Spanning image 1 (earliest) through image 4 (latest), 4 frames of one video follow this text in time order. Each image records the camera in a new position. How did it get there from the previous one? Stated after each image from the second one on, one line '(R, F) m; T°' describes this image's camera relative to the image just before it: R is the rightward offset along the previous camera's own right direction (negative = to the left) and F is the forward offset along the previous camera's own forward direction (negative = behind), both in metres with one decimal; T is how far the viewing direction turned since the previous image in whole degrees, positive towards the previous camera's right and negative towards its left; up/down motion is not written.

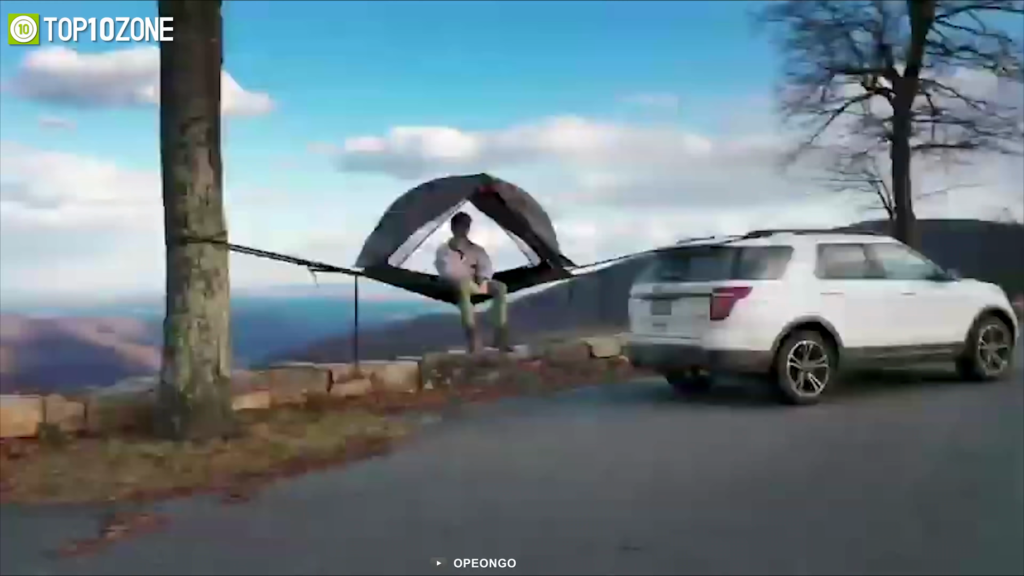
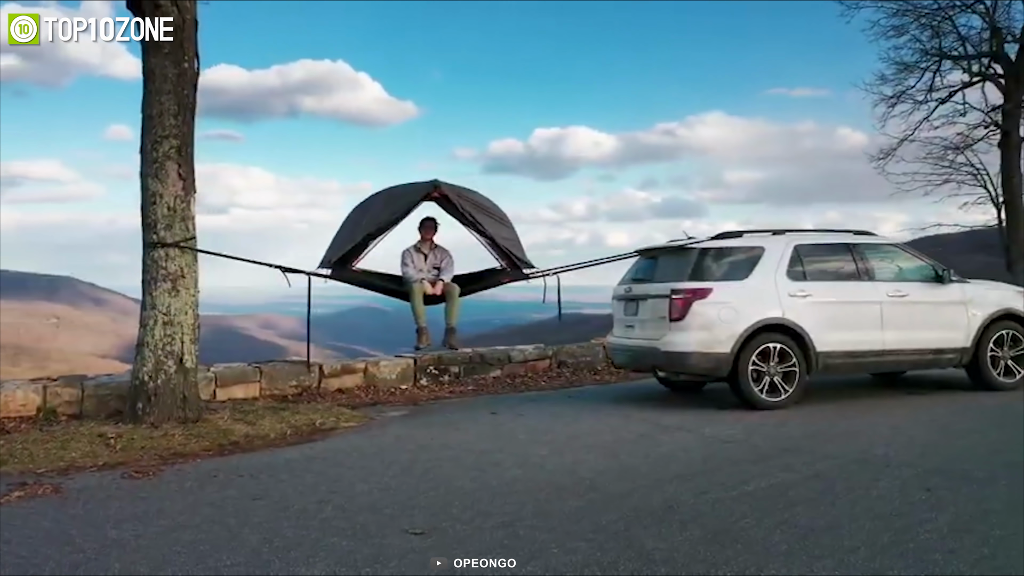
(+2.0, -0.2) m; -10°
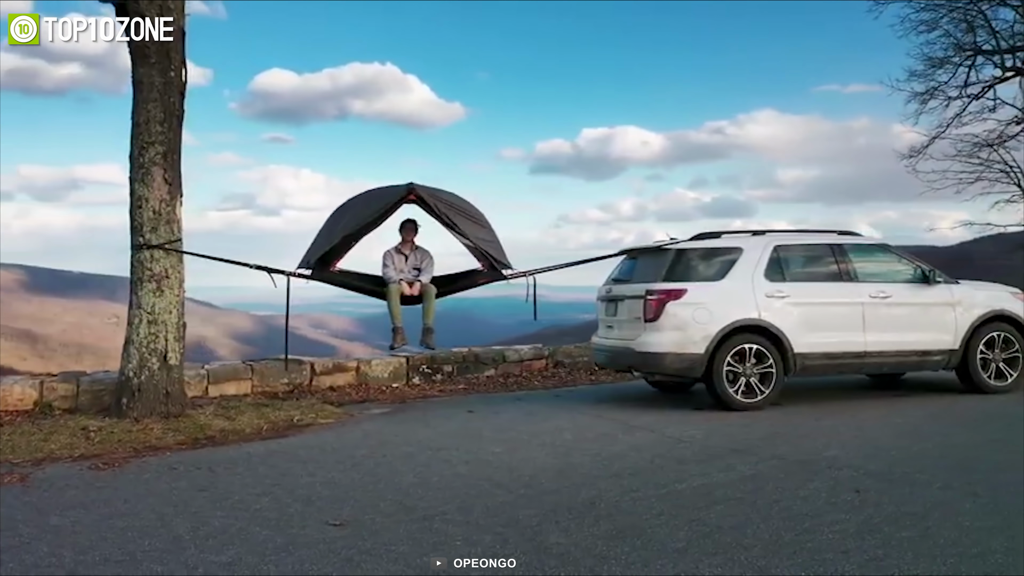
(+0.8, -0.1) m; -4°
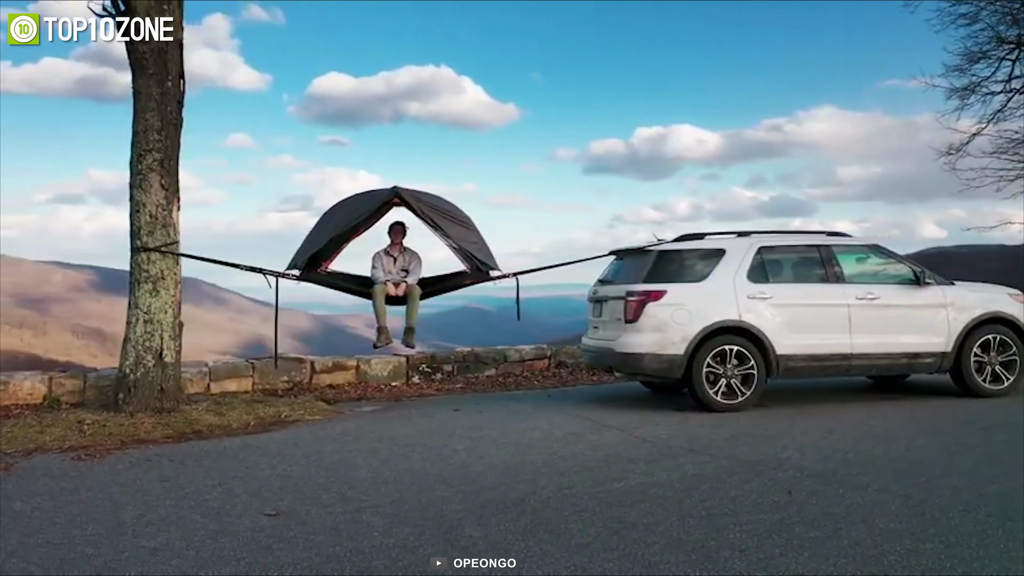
(+0.8, -0.1) m; -4°
